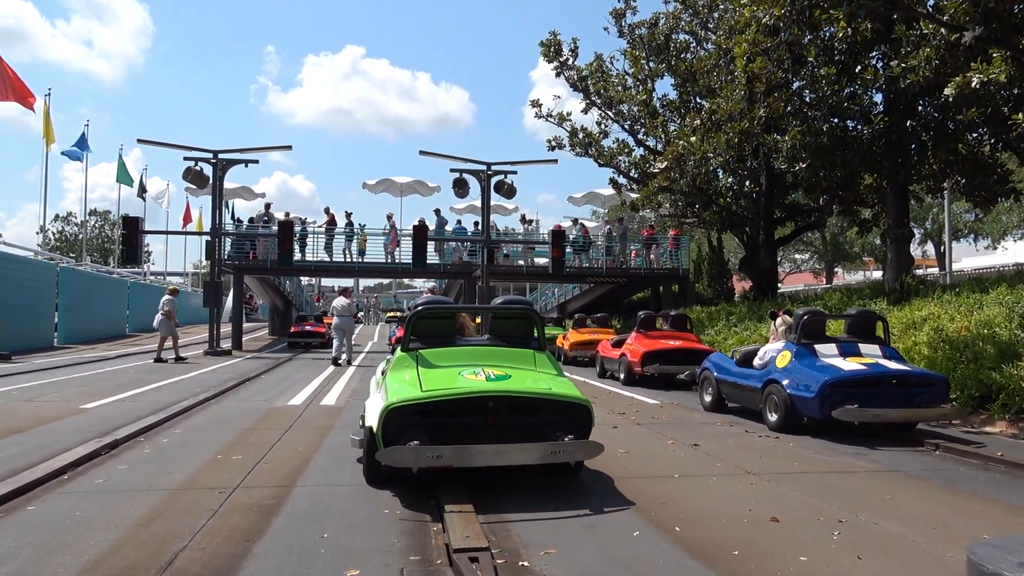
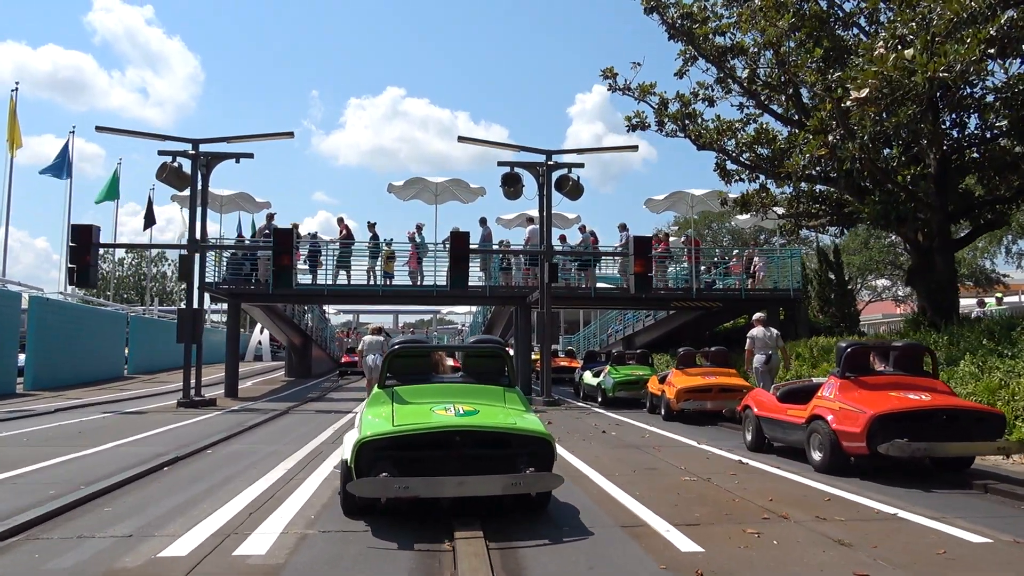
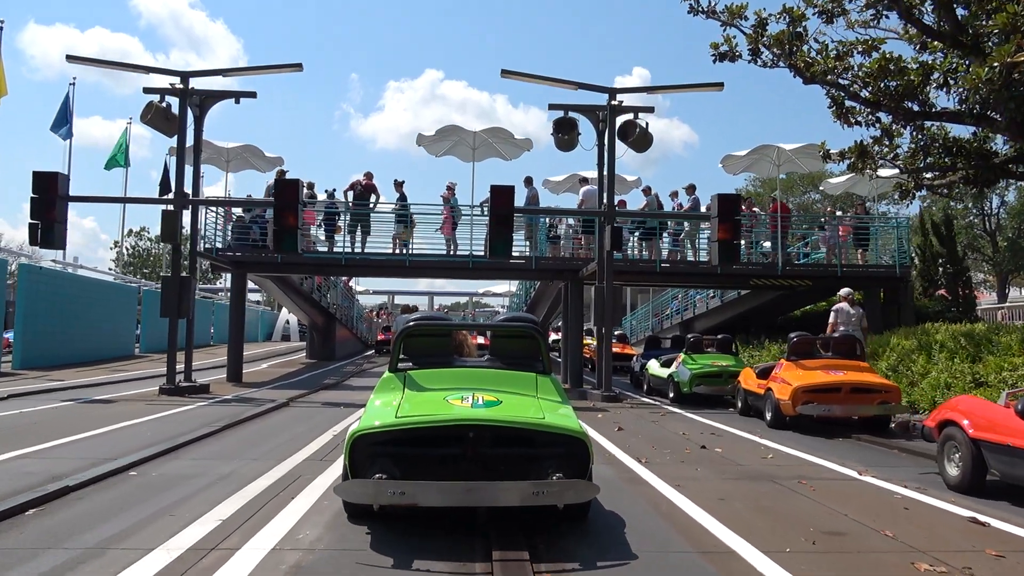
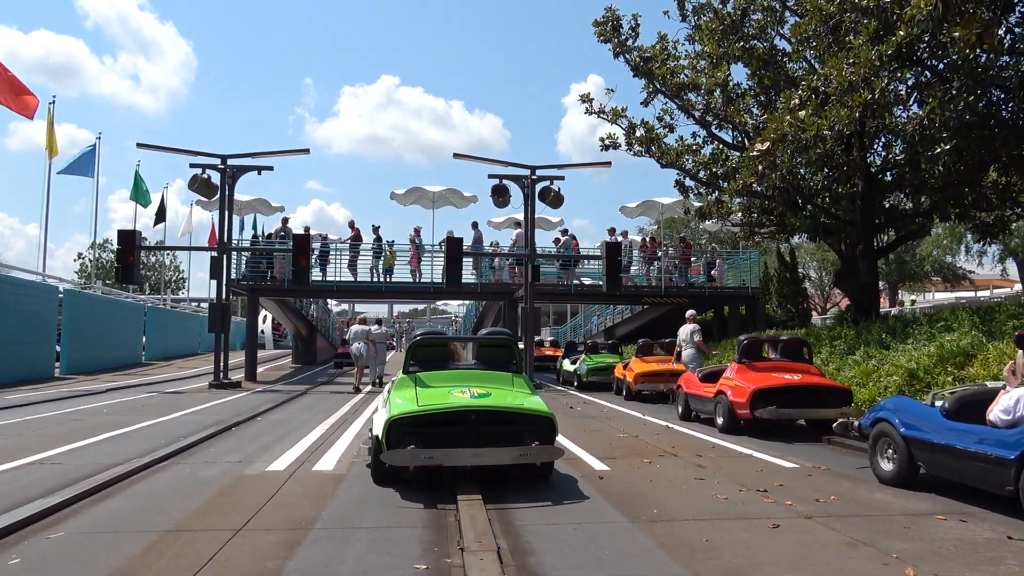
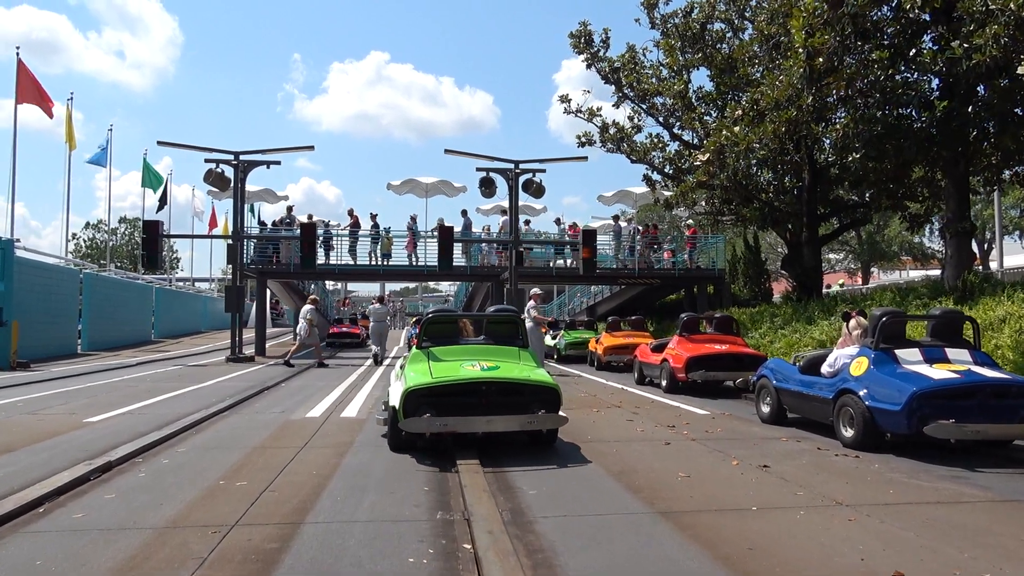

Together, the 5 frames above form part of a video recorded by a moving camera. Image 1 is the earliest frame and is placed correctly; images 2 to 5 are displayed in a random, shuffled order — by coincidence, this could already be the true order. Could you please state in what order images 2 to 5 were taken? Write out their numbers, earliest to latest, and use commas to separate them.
5, 4, 2, 3
